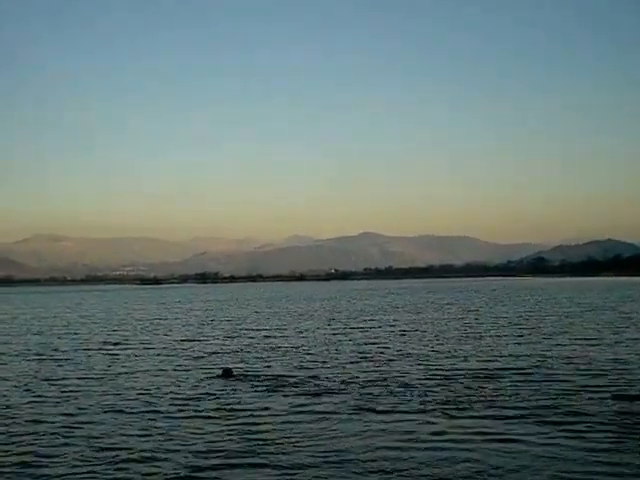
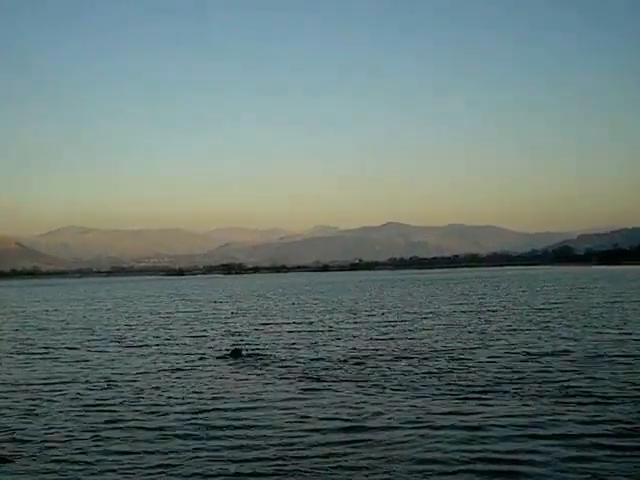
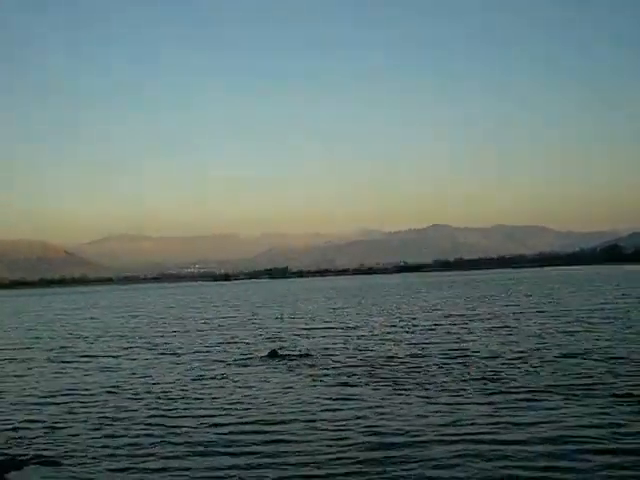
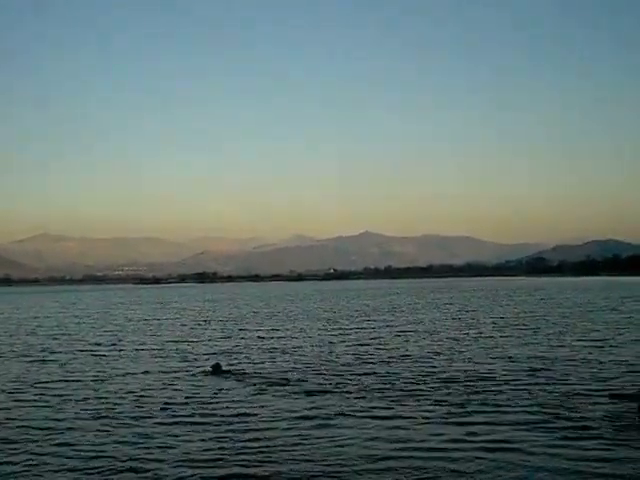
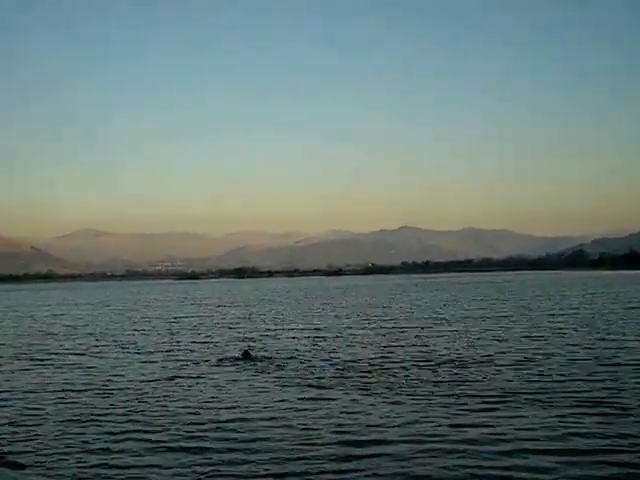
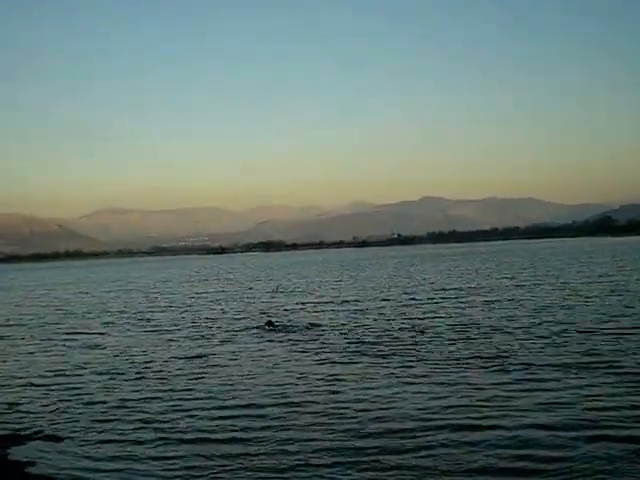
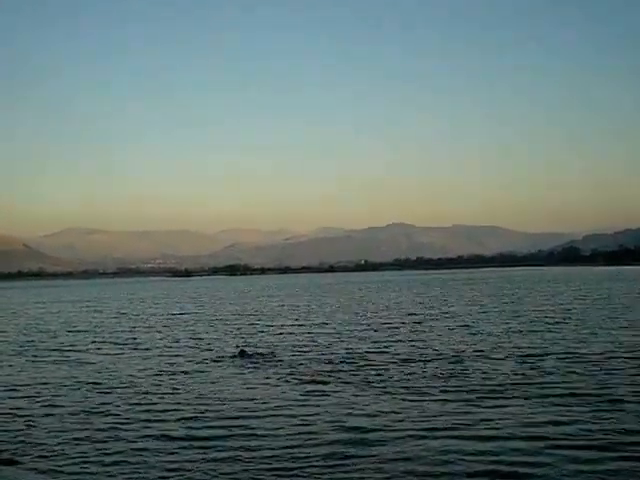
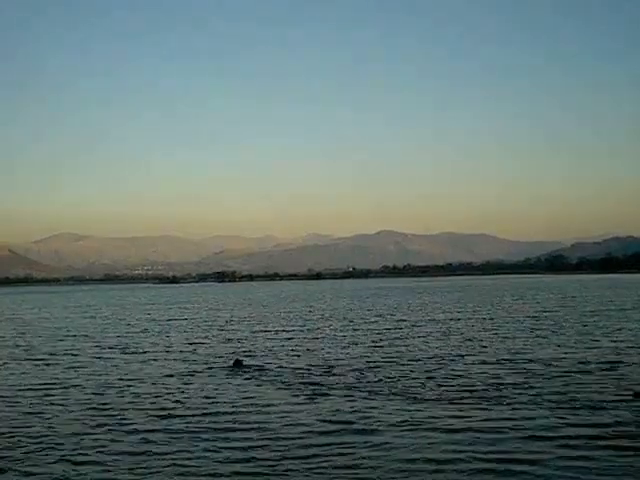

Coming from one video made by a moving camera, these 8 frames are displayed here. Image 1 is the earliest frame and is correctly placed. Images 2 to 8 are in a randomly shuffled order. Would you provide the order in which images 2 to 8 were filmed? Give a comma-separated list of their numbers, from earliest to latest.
4, 8, 2, 7, 5, 3, 6
